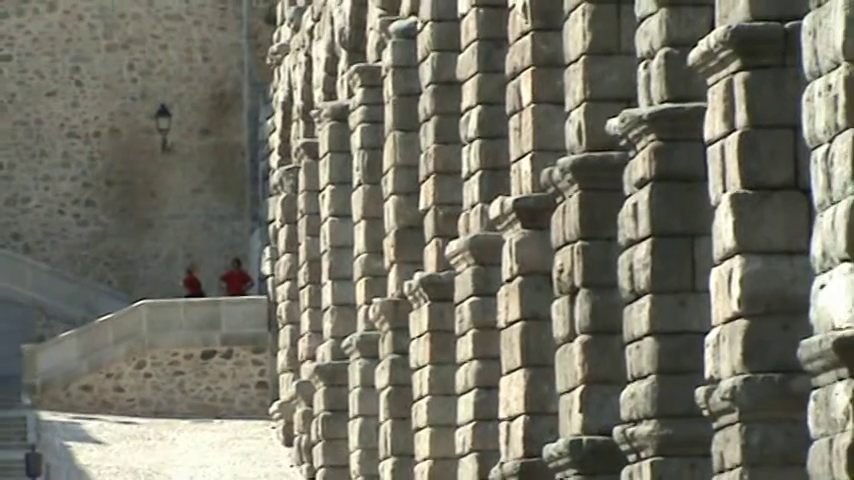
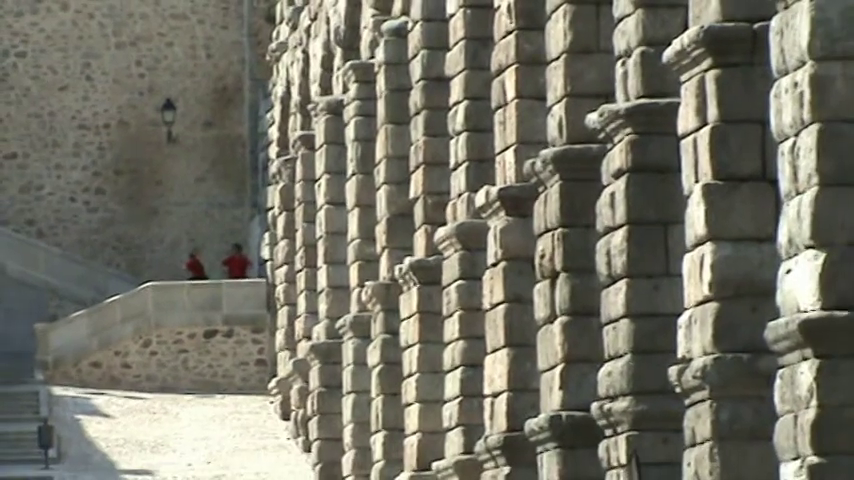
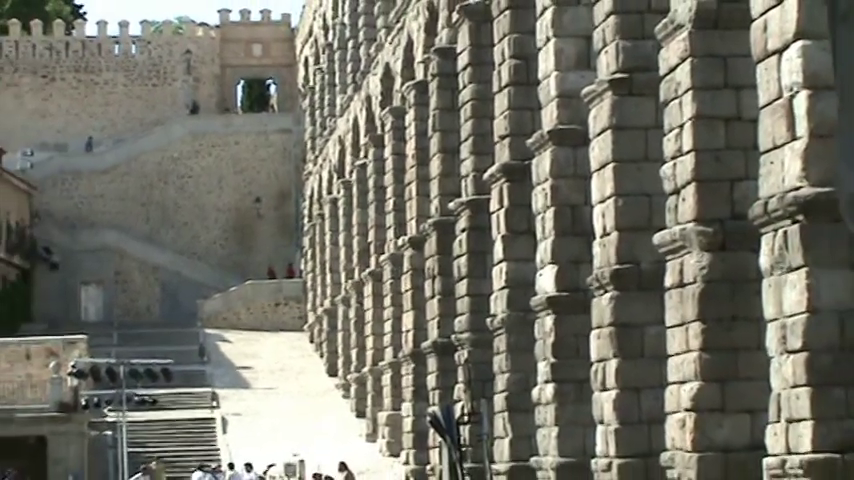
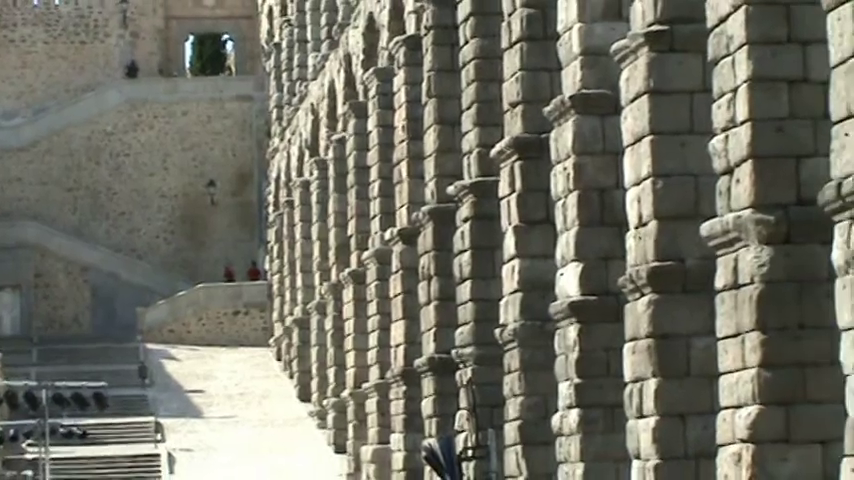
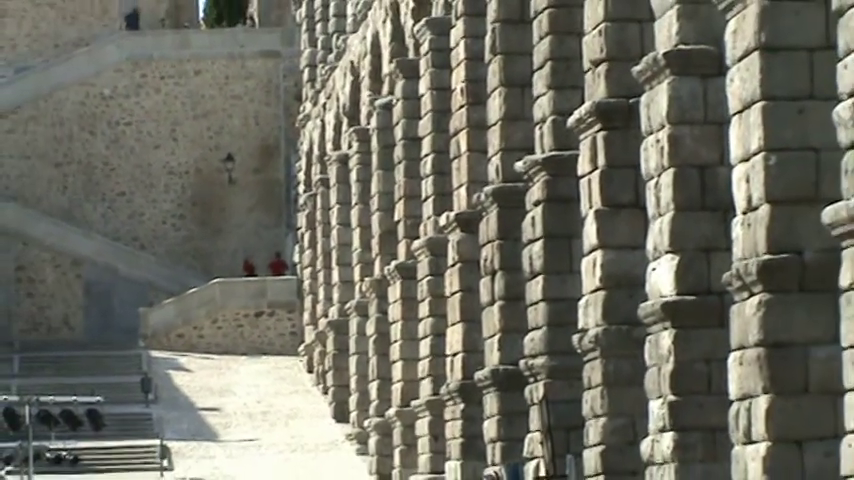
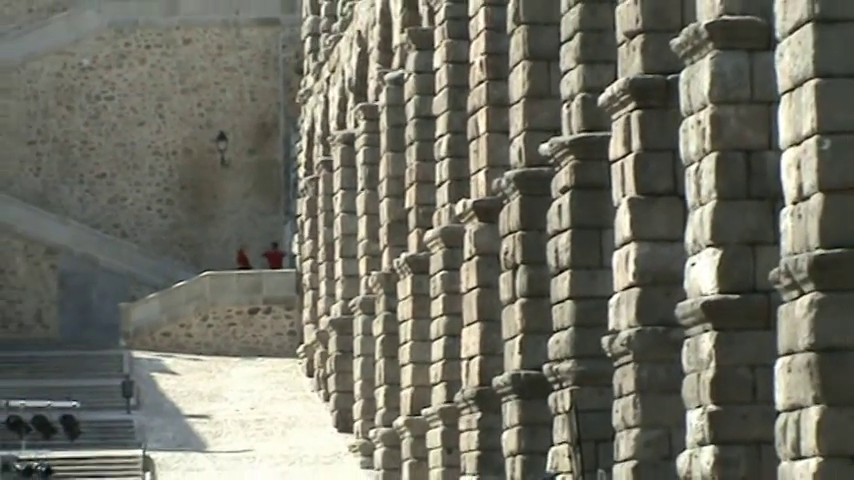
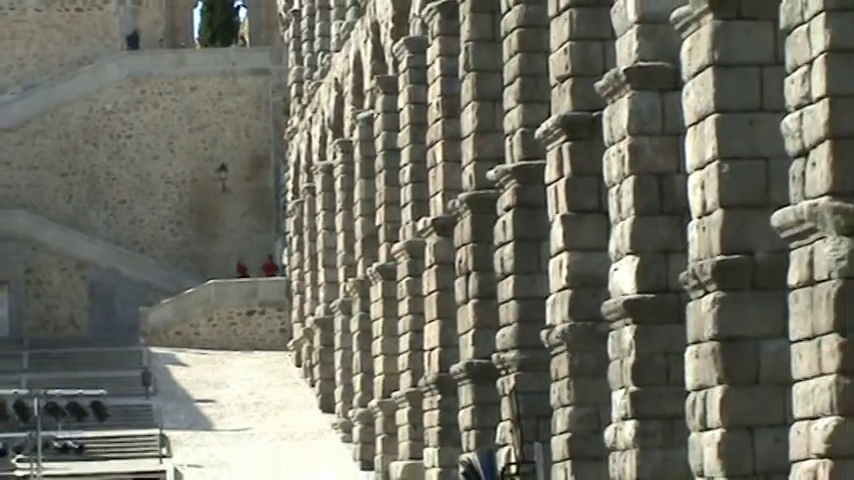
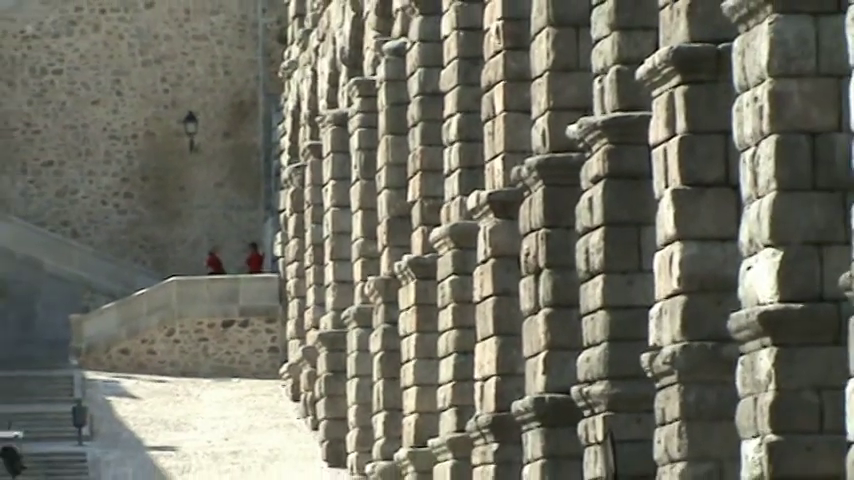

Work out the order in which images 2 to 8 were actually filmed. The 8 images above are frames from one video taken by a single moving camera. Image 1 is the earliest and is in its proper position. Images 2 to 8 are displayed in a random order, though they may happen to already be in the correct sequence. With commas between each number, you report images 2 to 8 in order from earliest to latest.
2, 8, 6, 5, 7, 4, 3
